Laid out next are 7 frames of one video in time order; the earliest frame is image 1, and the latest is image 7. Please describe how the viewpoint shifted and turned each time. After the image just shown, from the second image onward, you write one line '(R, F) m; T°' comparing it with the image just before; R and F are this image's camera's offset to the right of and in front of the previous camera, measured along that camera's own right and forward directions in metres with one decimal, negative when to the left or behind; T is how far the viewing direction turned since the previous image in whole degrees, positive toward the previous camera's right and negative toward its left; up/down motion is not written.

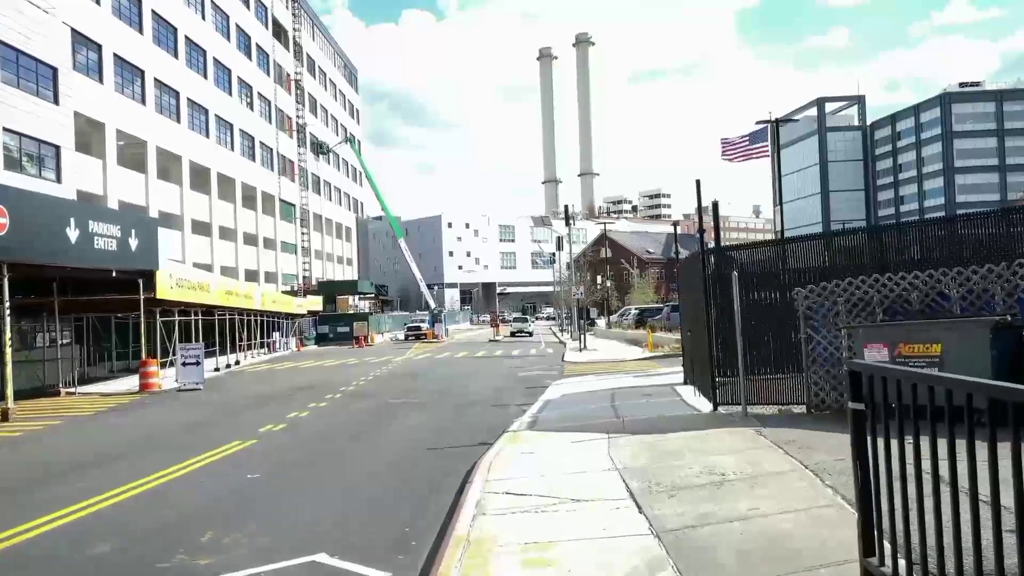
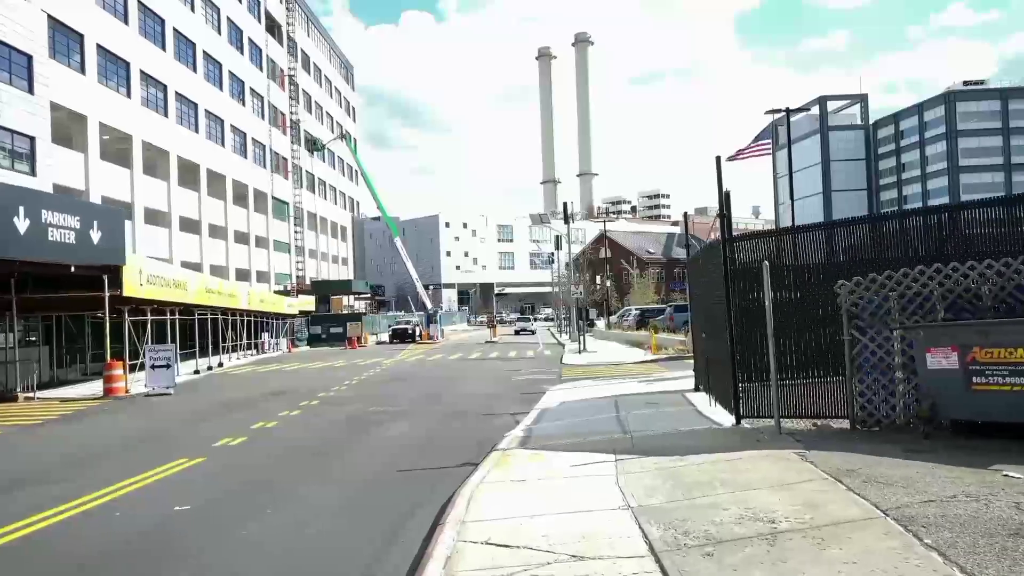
(+0.1, +1.7) m; 0°
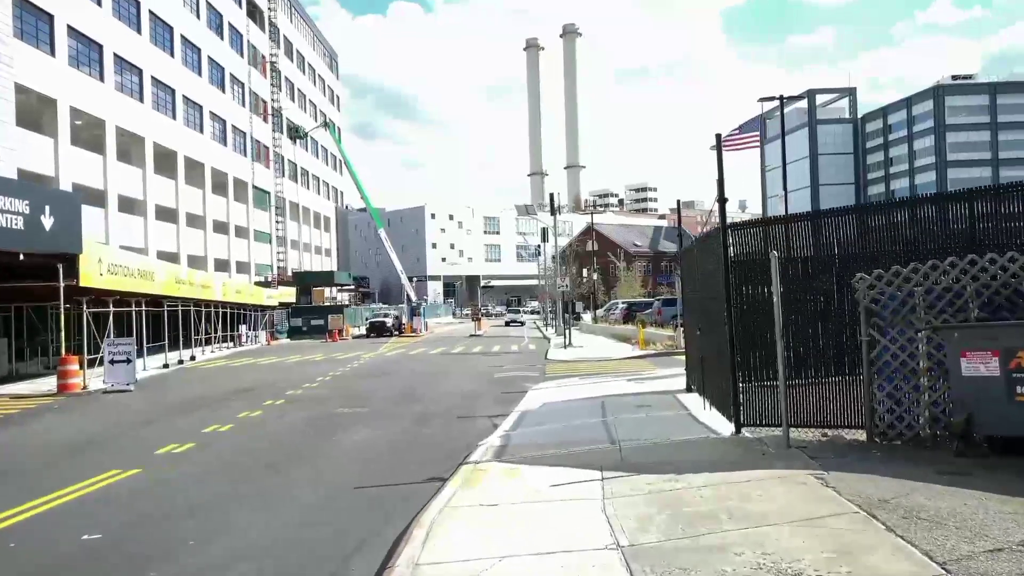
(+0.1, +1.1) m; +1°
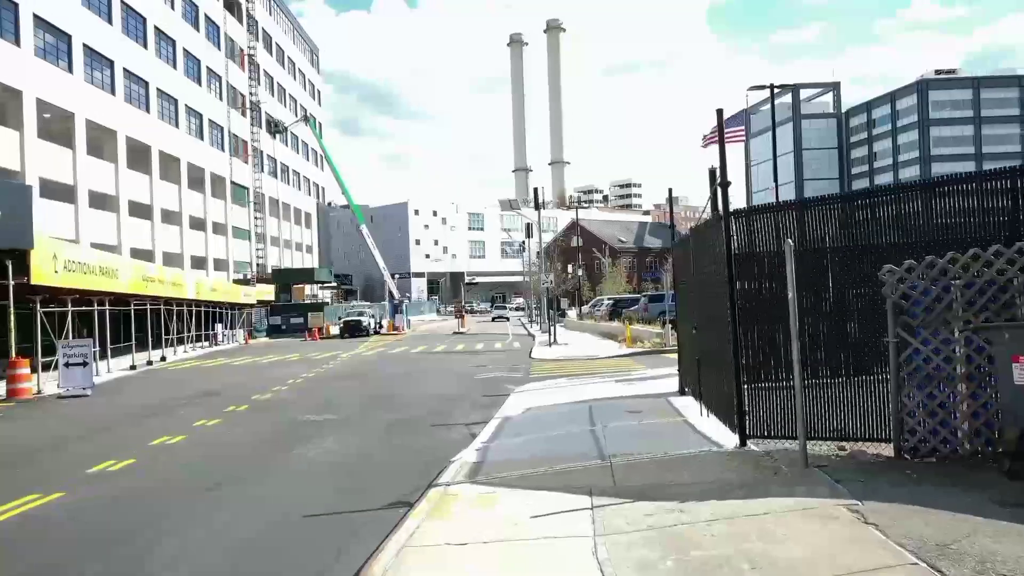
(+0.1, +1.1) m; +1°
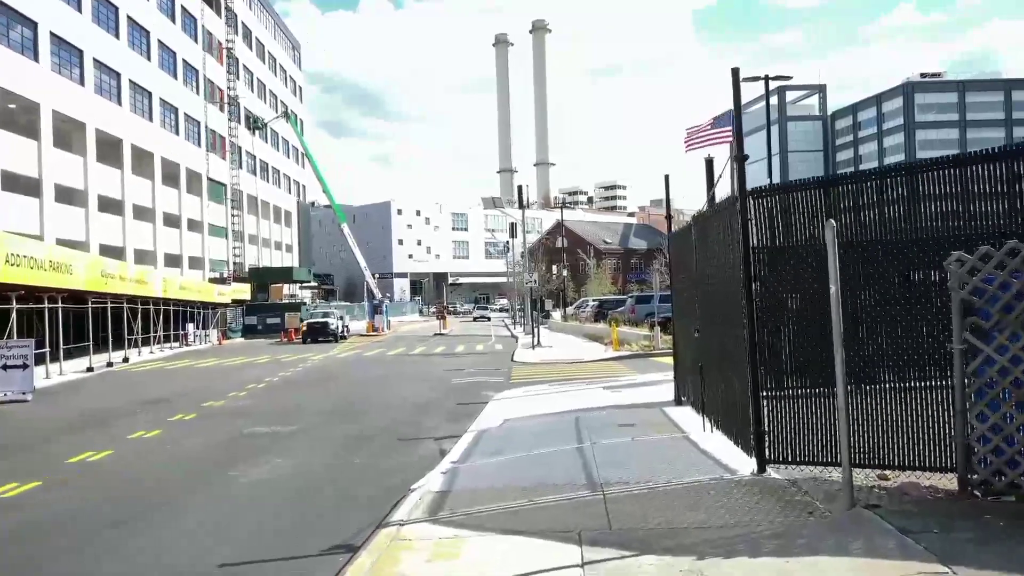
(+0.1, +1.4) m; +1°
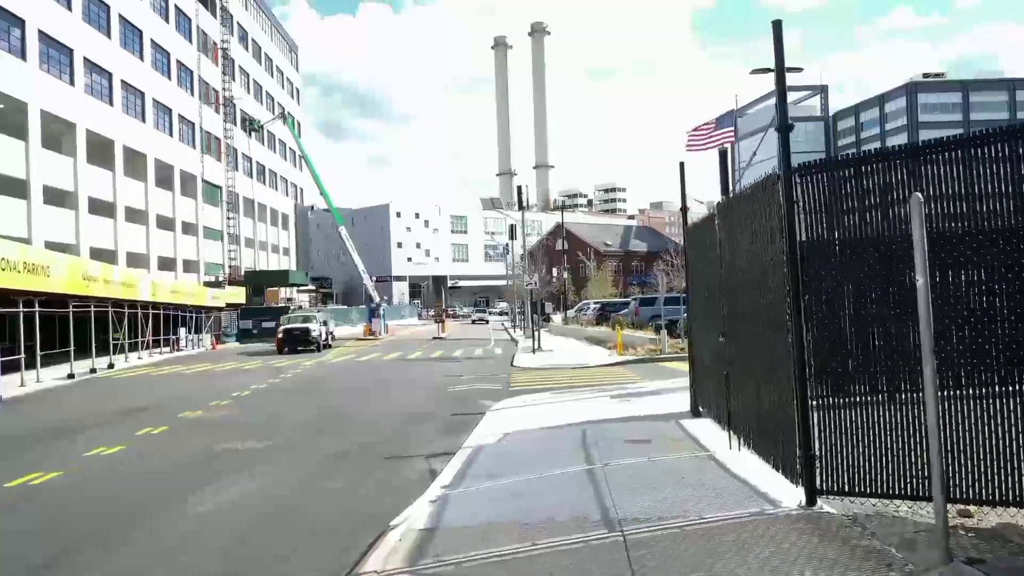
(0.0, +1.2) m; 0°
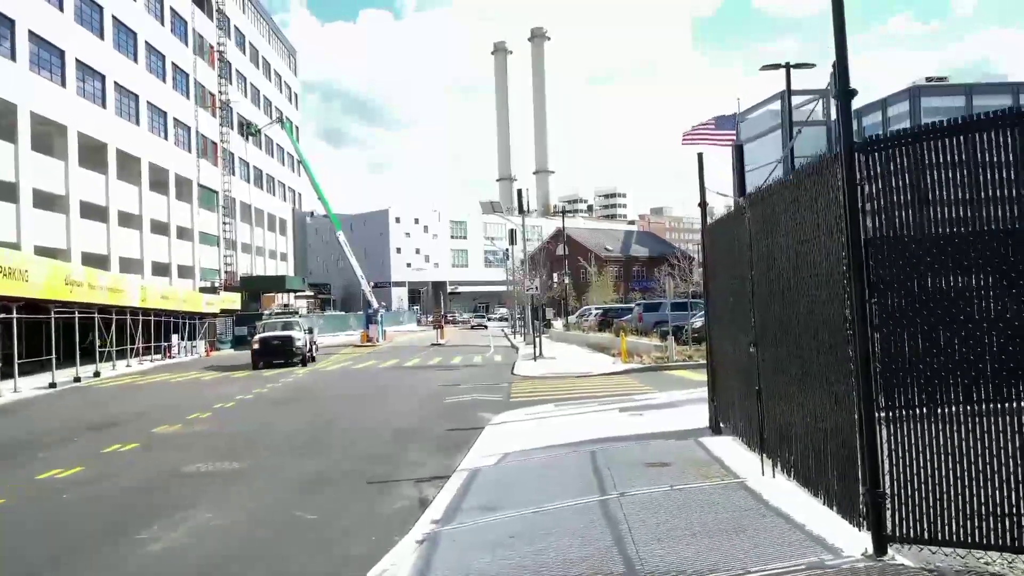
(0.0, +1.1) m; 0°
